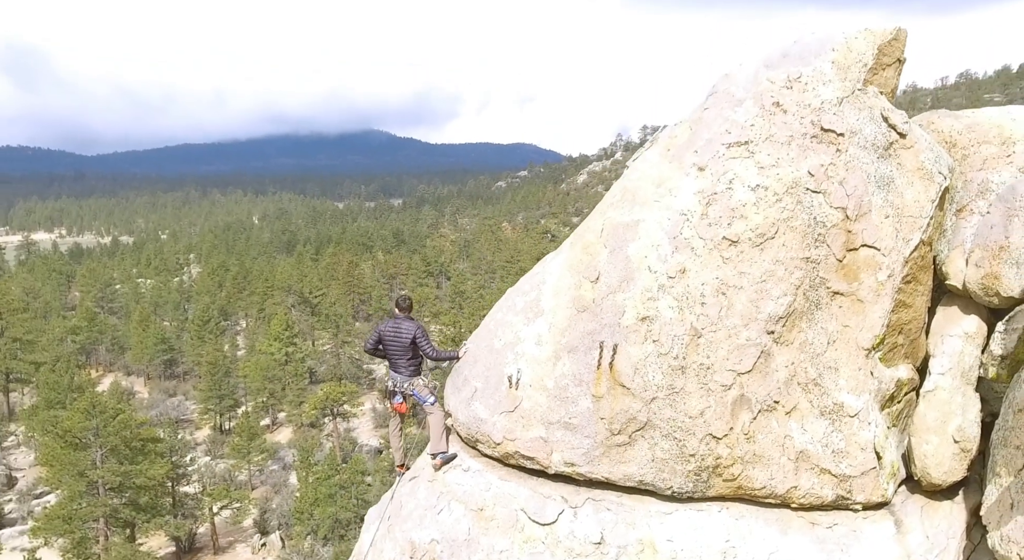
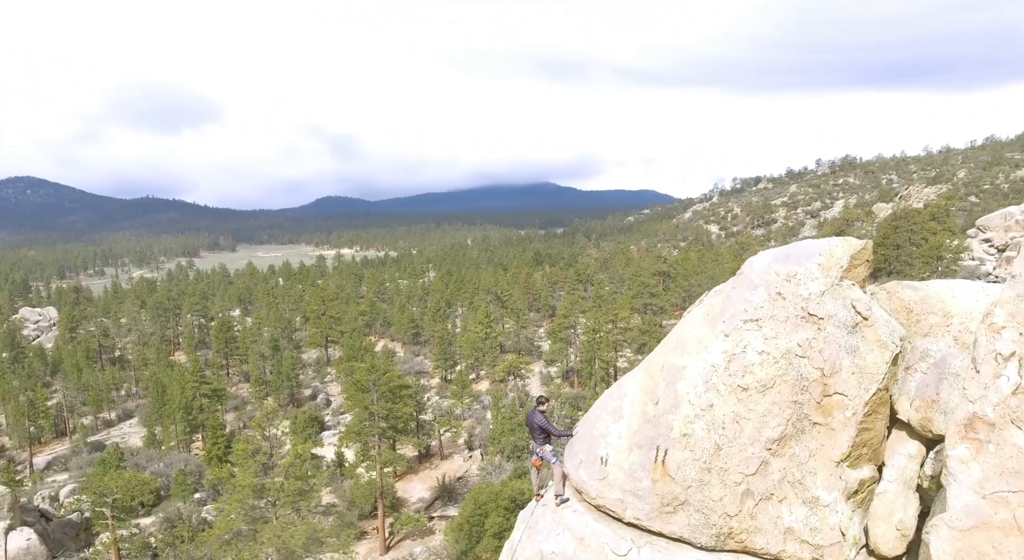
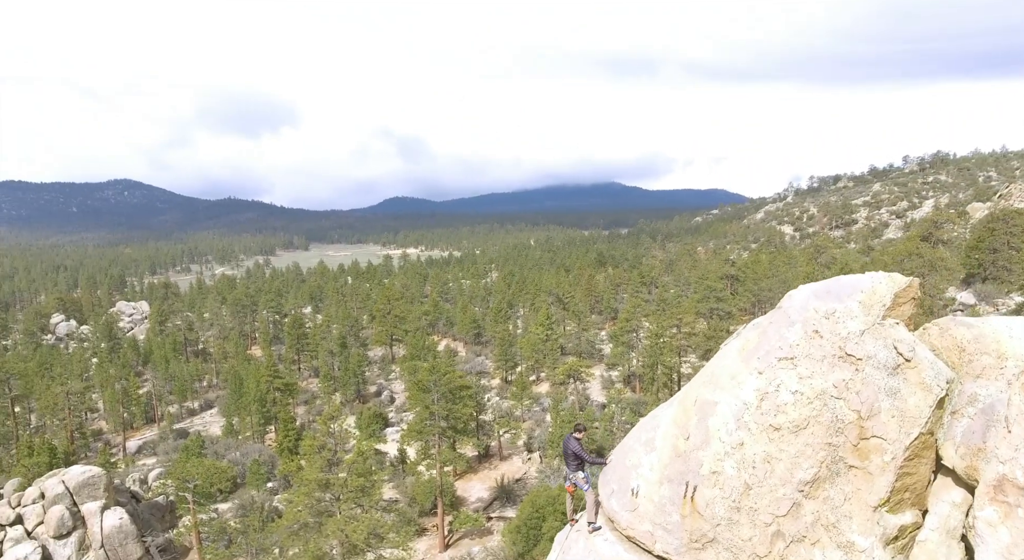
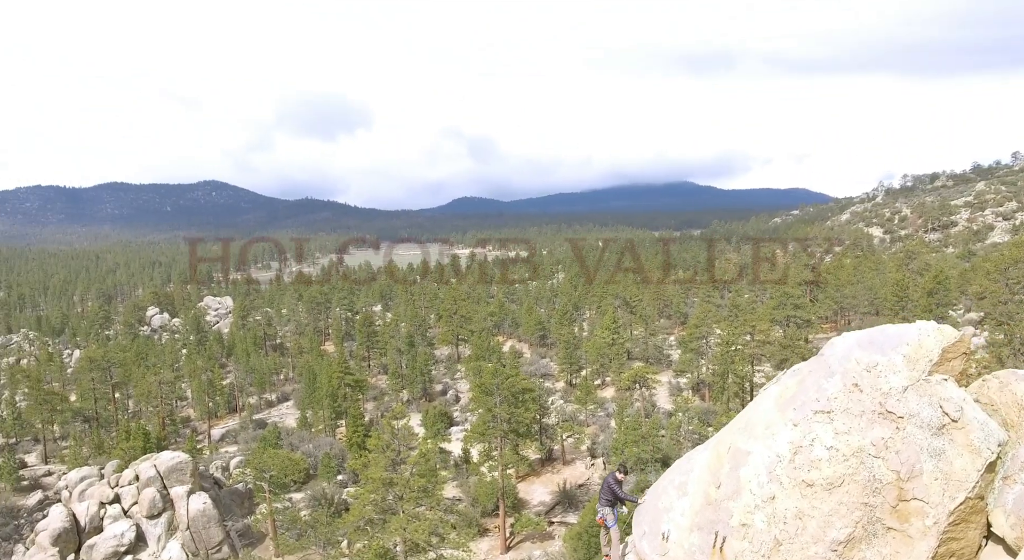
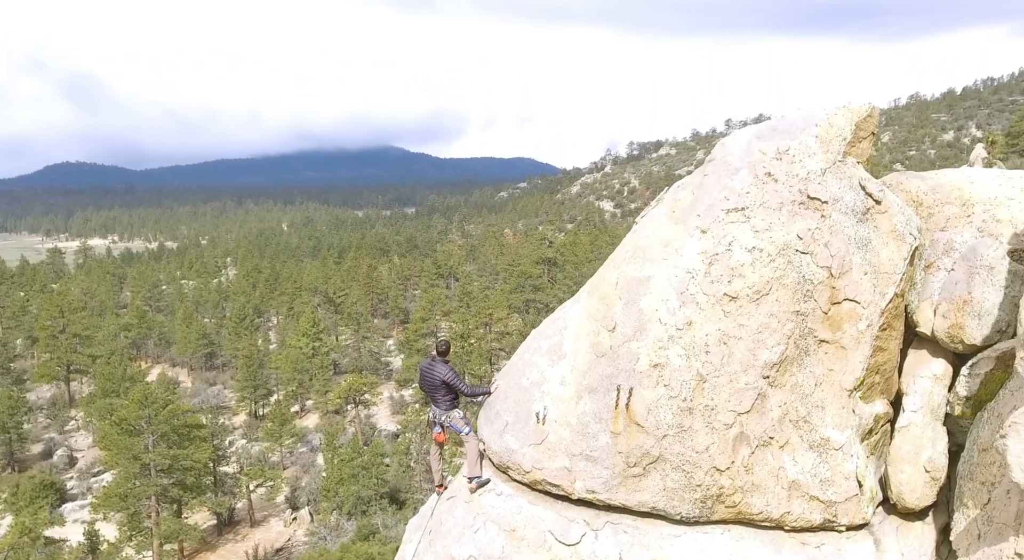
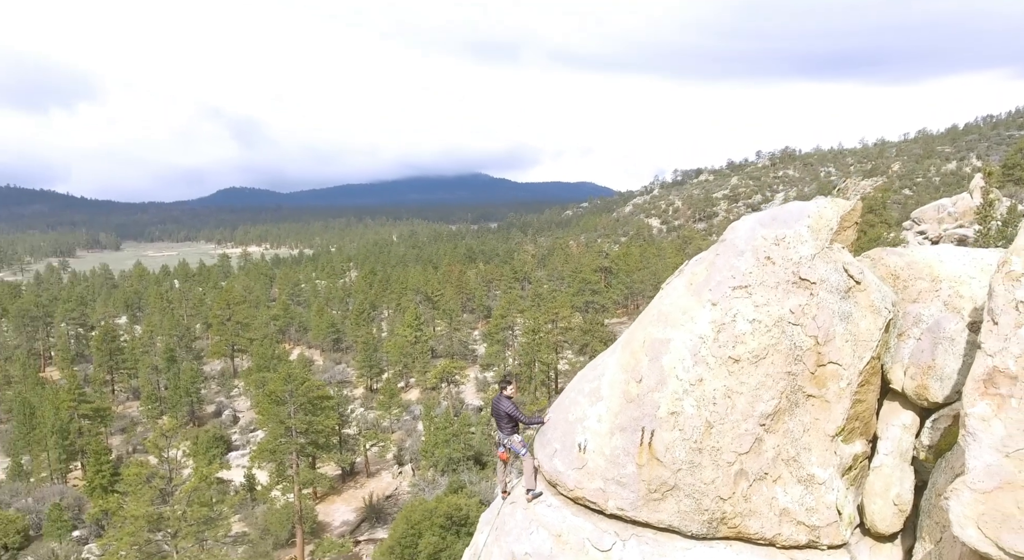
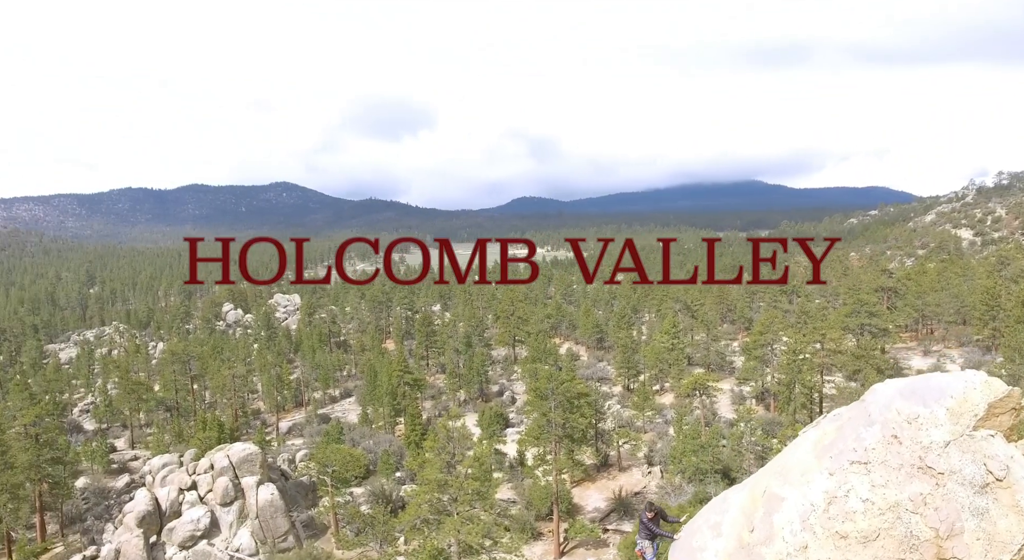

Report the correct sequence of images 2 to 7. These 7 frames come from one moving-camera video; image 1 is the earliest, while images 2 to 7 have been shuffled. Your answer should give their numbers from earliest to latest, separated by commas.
5, 6, 2, 3, 4, 7
